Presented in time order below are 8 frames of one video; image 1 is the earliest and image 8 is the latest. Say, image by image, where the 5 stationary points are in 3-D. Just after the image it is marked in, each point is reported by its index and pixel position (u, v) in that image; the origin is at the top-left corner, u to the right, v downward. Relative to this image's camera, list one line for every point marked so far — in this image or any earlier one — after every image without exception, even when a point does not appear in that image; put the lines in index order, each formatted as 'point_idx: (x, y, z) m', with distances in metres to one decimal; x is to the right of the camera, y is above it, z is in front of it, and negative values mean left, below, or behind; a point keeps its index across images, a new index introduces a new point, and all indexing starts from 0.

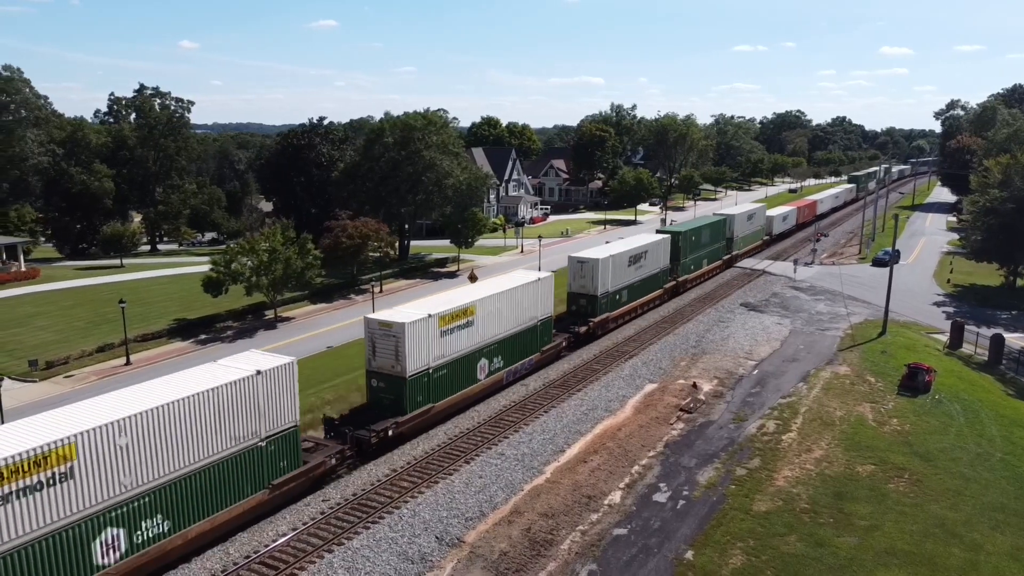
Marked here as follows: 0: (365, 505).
0: (-3.6, -5.2, +19.8) m
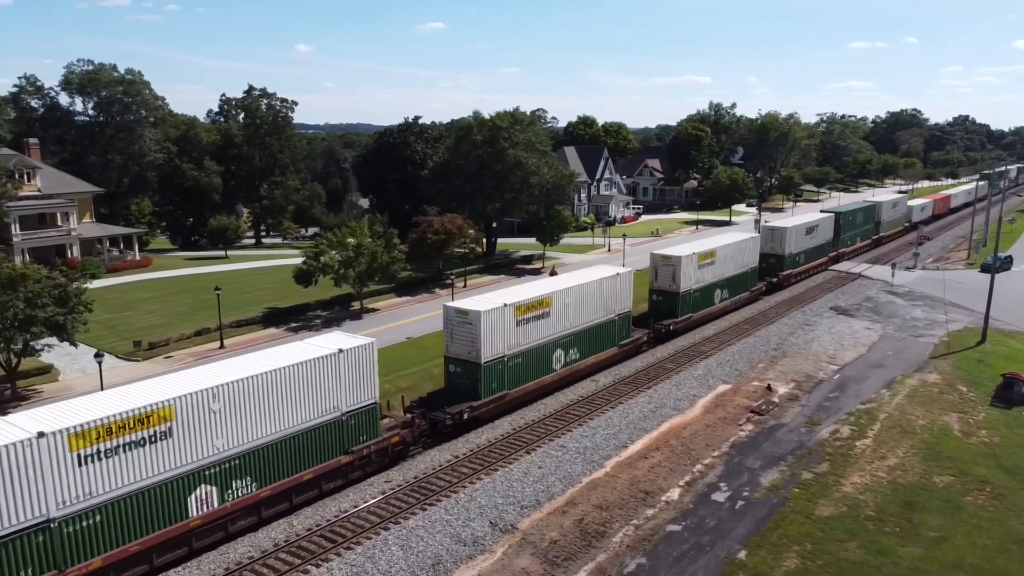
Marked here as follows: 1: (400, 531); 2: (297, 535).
0: (-2.2, -5.0, +20.5) m
1: (-2.5, -5.4, +18.2) m
2: (-4.7, -5.4, +18.0) m
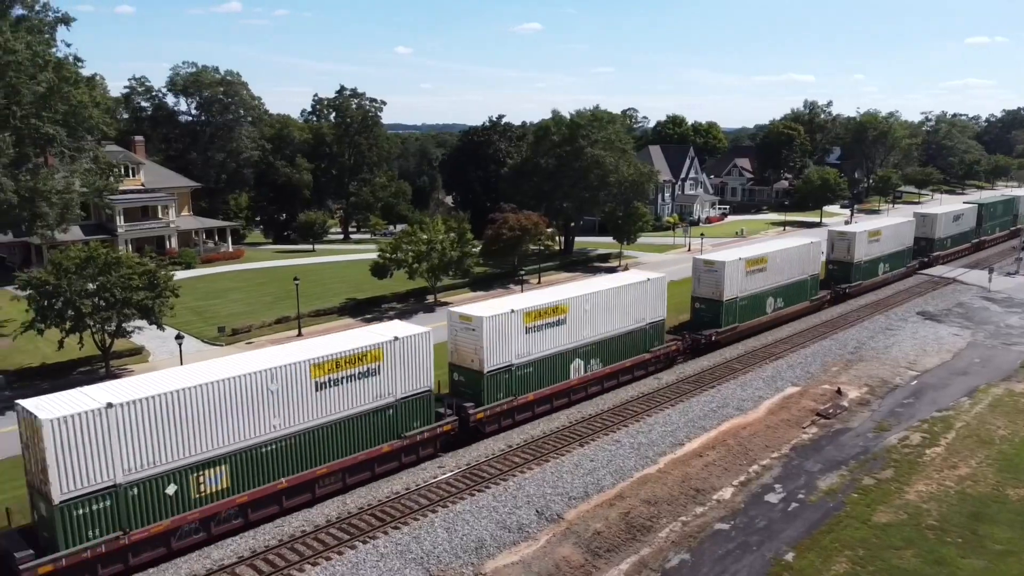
0: (-0.9, -4.7, +21.0) m
1: (-1.5, -5.2, +18.7) m
2: (-3.7, -5.1, +18.7) m
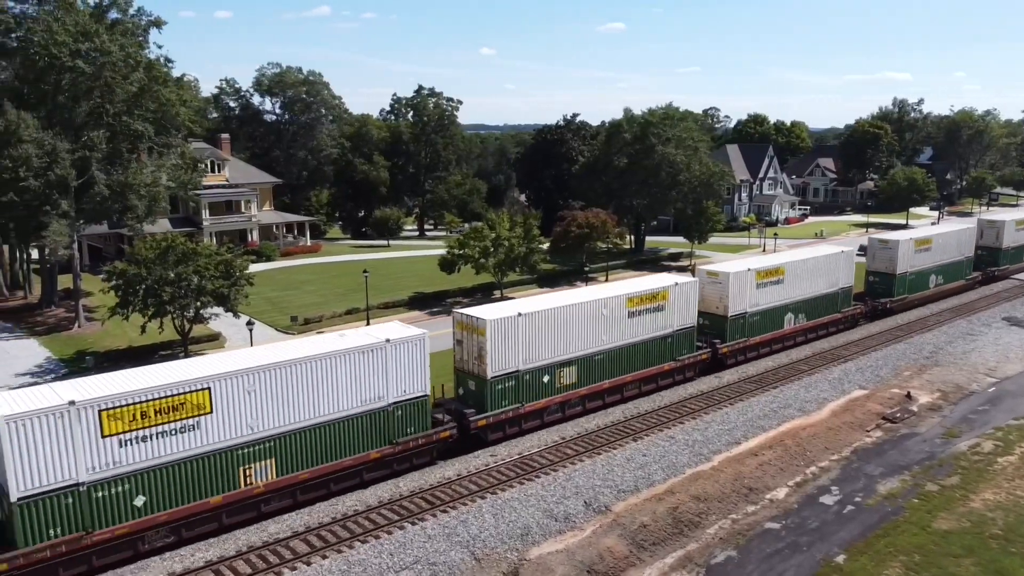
0: (+0.4, -4.6, +21.2) m
1: (-0.4, -5.0, +19.1) m
2: (-2.6, -4.9, +19.3) m
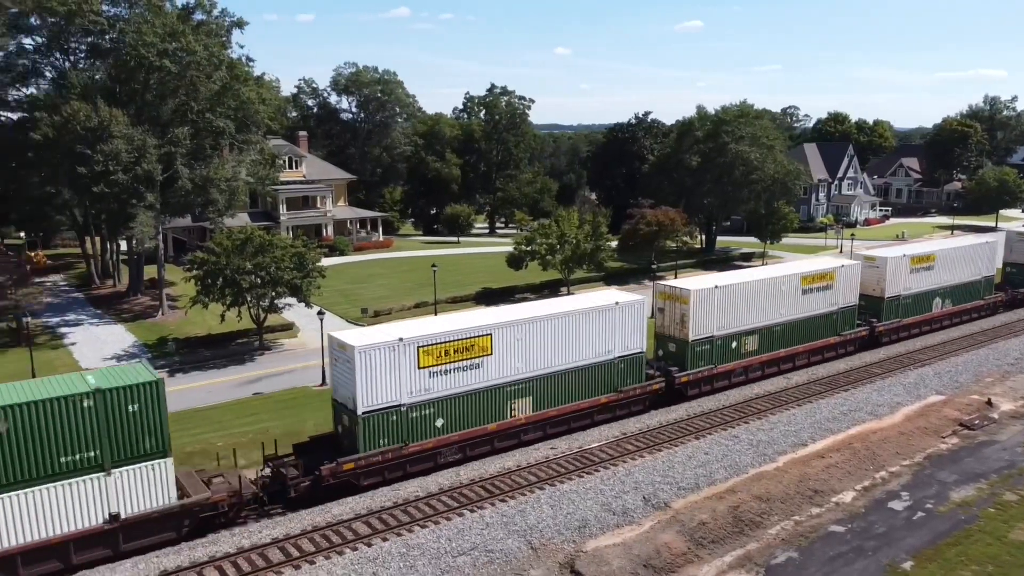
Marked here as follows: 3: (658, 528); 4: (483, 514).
0: (+2.0, -4.4, +21.3) m
1: (+1.0, -4.8, +19.2) m
2: (-1.2, -4.7, +19.6) m
3: (+3.2, -5.3, +18.0) m
4: (-0.6, -5.0, +18.1) m
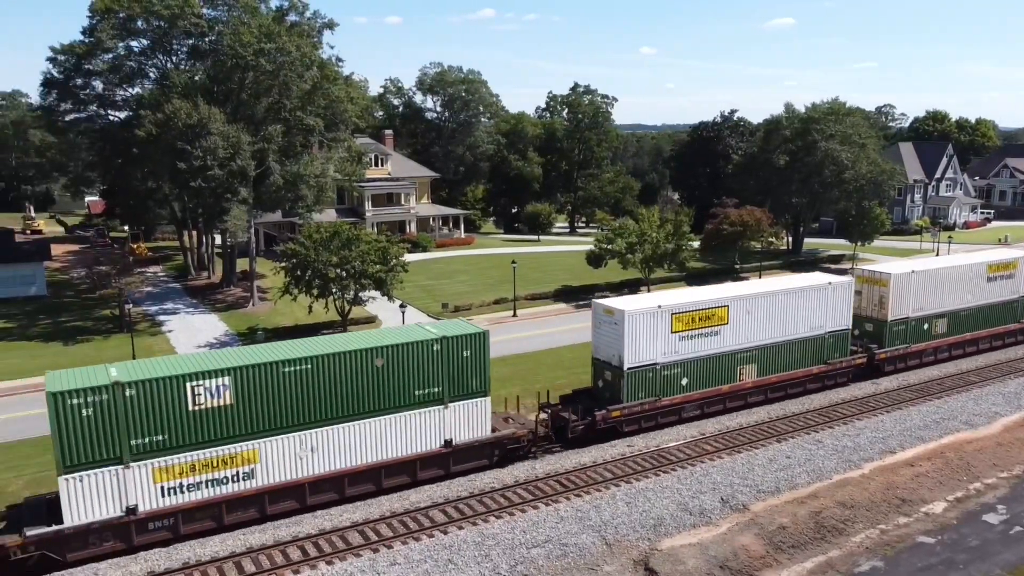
0: (+3.9, -4.3, +21.1) m
1: (+2.7, -4.7, +19.1) m
2: (+0.6, -4.5, +19.7) m
3: (+4.8, -5.2, +17.6) m
4: (+1.0, -4.9, +18.1) m
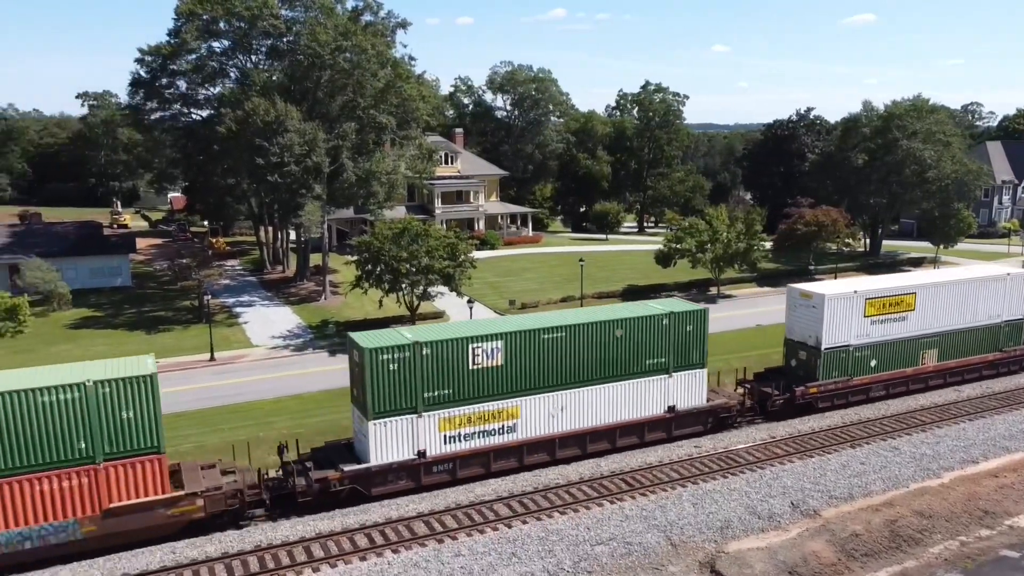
0: (+5.6, -4.3, +20.7) m
1: (+4.2, -4.7, +18.8) m
2: (+2.2, -4.5, +19.6) m
3: (+6.2, -5.2, +17.2) m
4: (+2.4, -4.8, +18.0) m
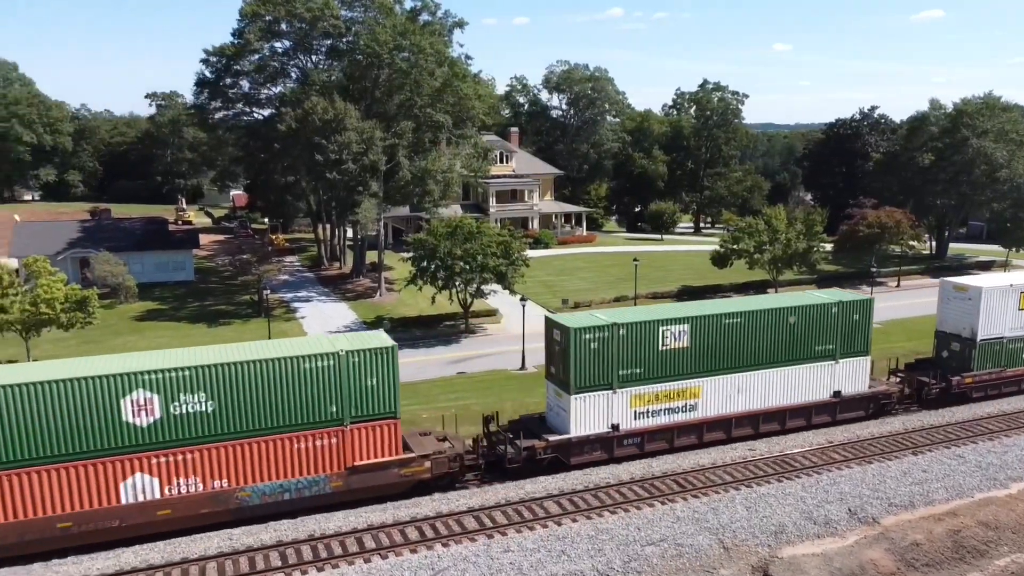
0: (+6.9, -4.3, +20.3) m
1: (+5.4, -4.7, +18.5) m
2: (+3.4, -4.4, +19.5) m
3: (+7.2, -5.2, +16.8) m
4: (+3.5, -4.8, +17.8) m
